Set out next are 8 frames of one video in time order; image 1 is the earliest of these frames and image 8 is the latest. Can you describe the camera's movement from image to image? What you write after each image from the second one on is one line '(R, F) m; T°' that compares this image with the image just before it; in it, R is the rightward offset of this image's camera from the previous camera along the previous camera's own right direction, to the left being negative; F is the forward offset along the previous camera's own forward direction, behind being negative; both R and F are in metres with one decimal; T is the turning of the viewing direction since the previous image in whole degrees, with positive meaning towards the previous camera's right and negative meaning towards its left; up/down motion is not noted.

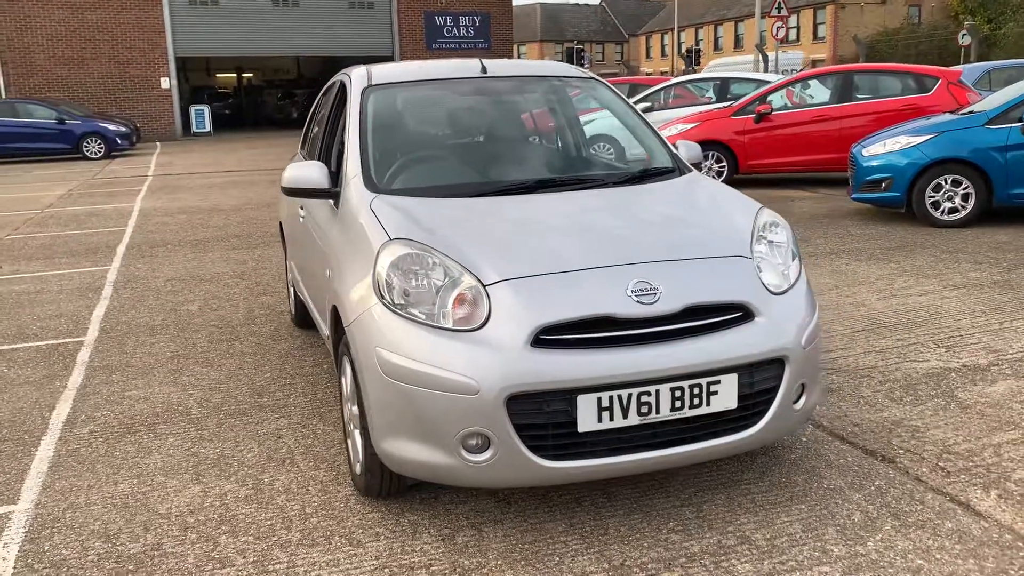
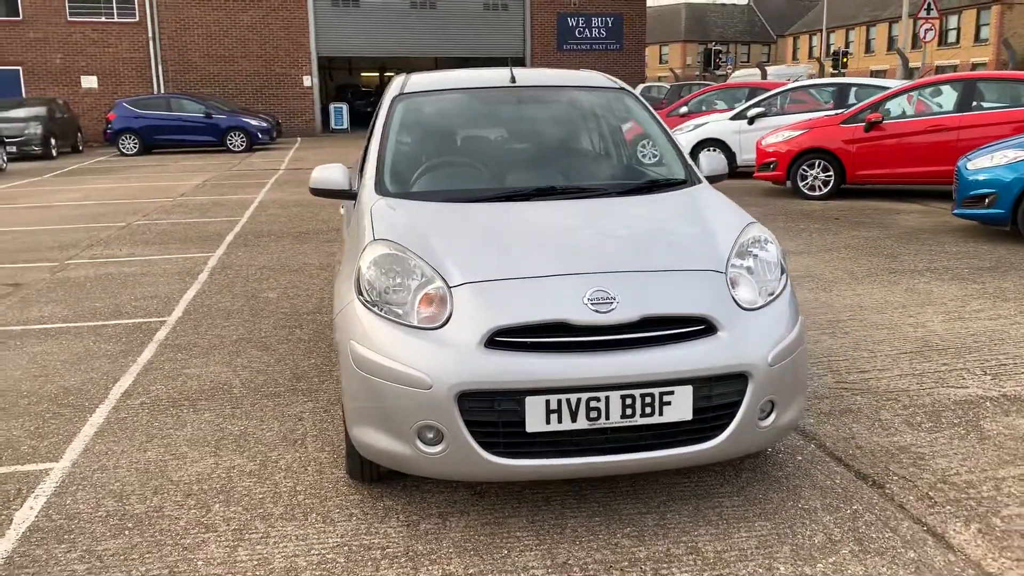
(+0.5, -0.1) m; -9°
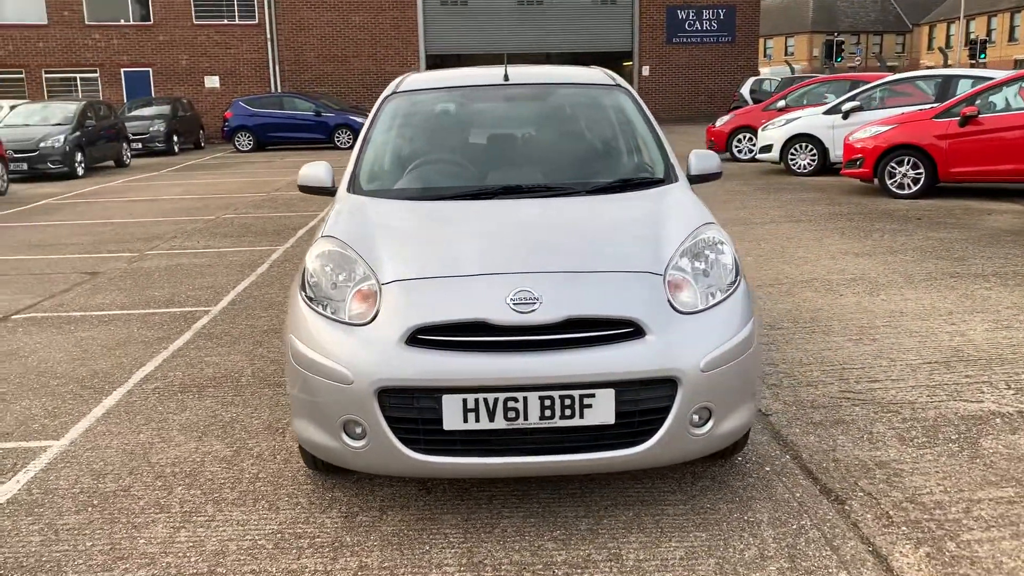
(+0.6, 0.0) m; -8°
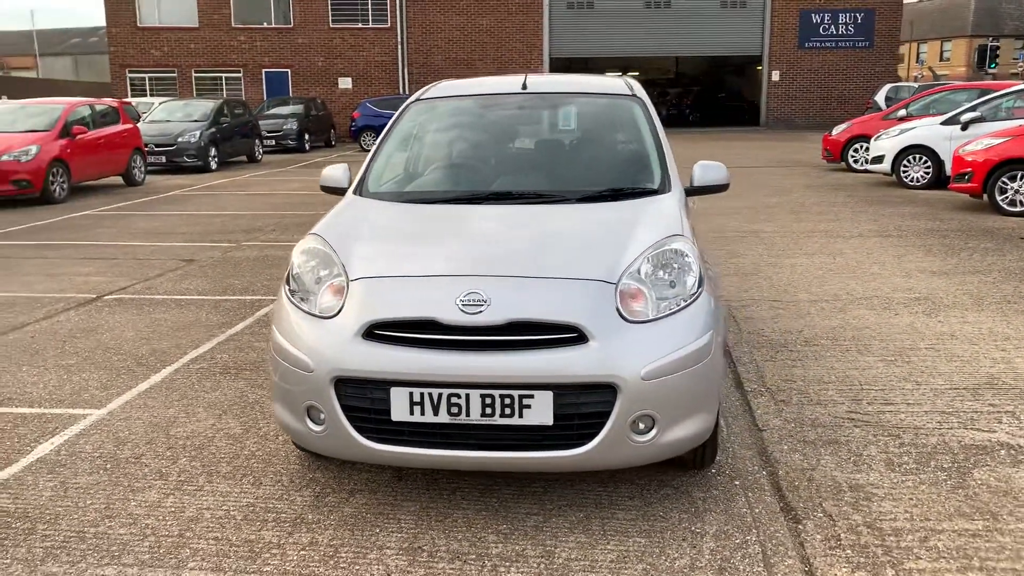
(+0.6, -0.1) m; -8°
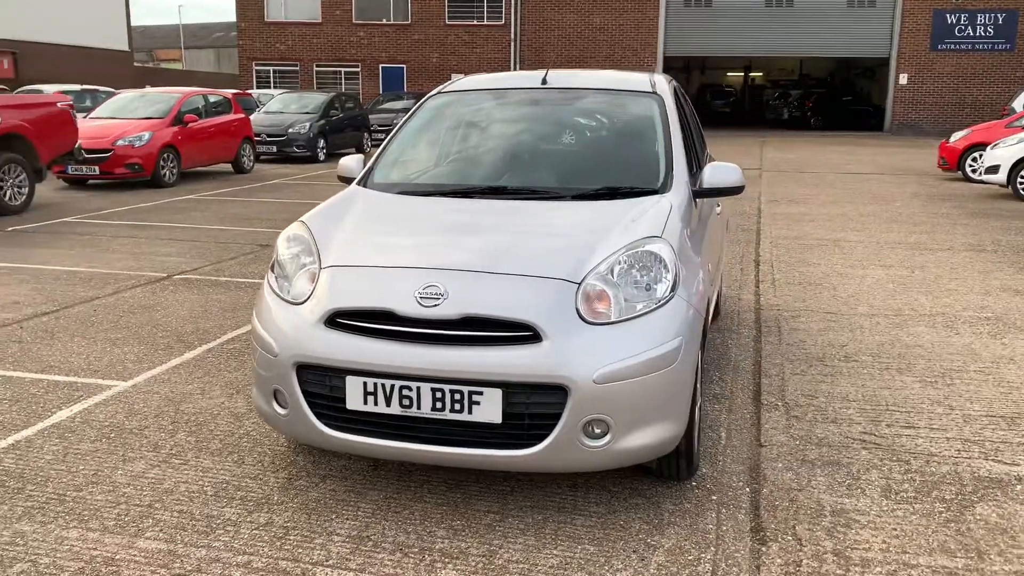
(+0.5, +0.1) m; -7°
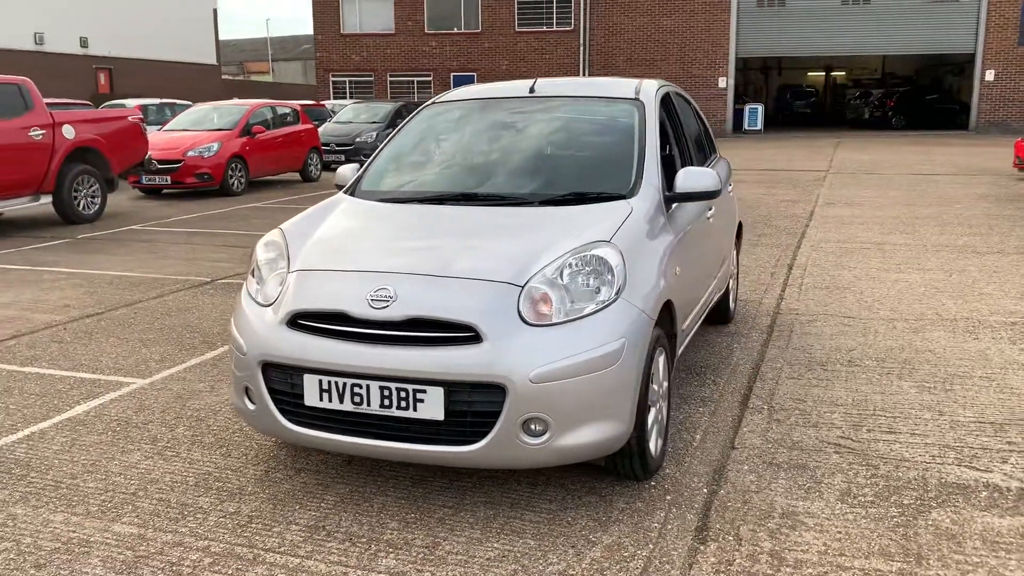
(+0.4, -0.1) m; -5°
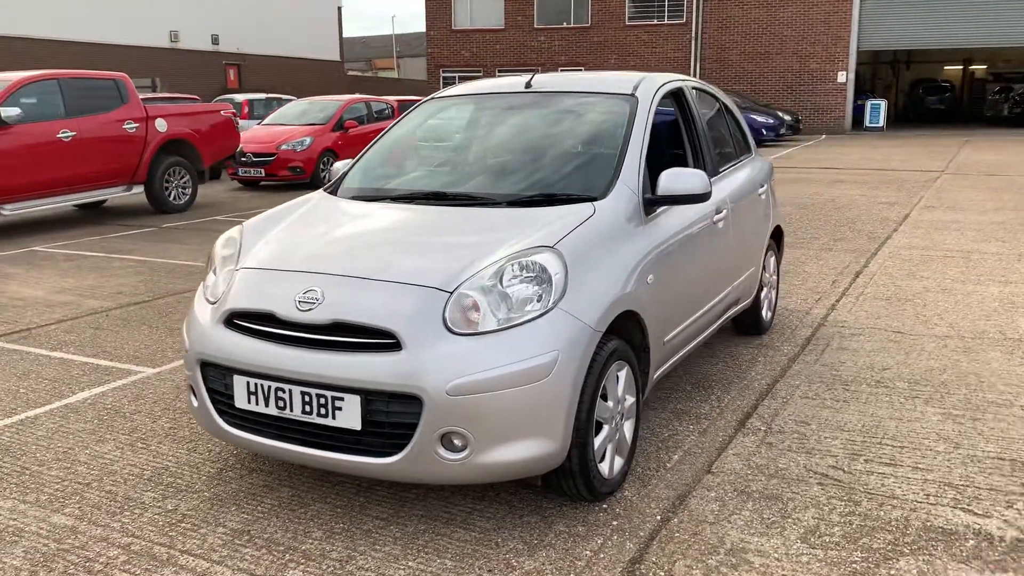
(+0.6, +0.2) m; -8°
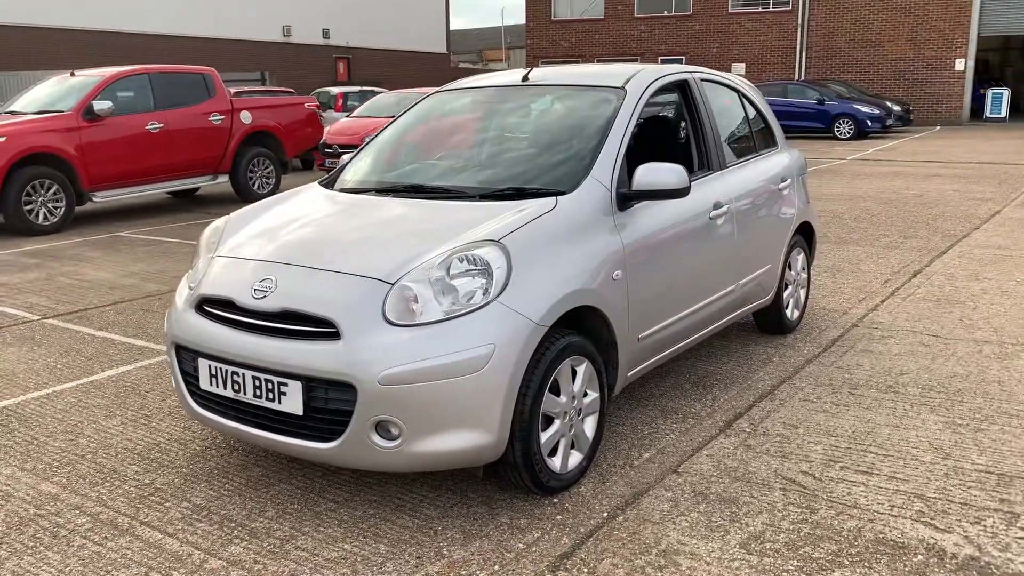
(+0.5, 0.0) m; -7°
